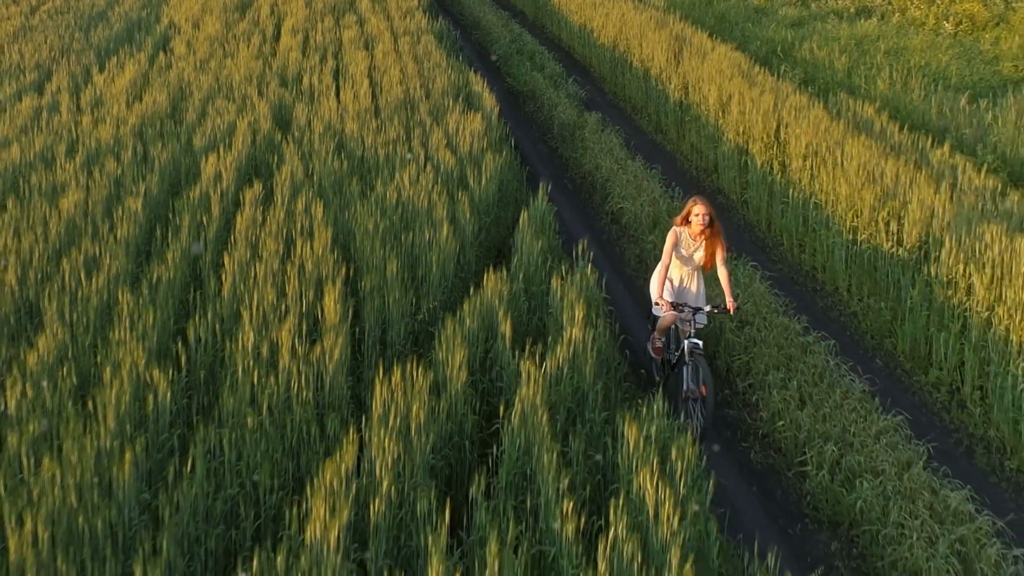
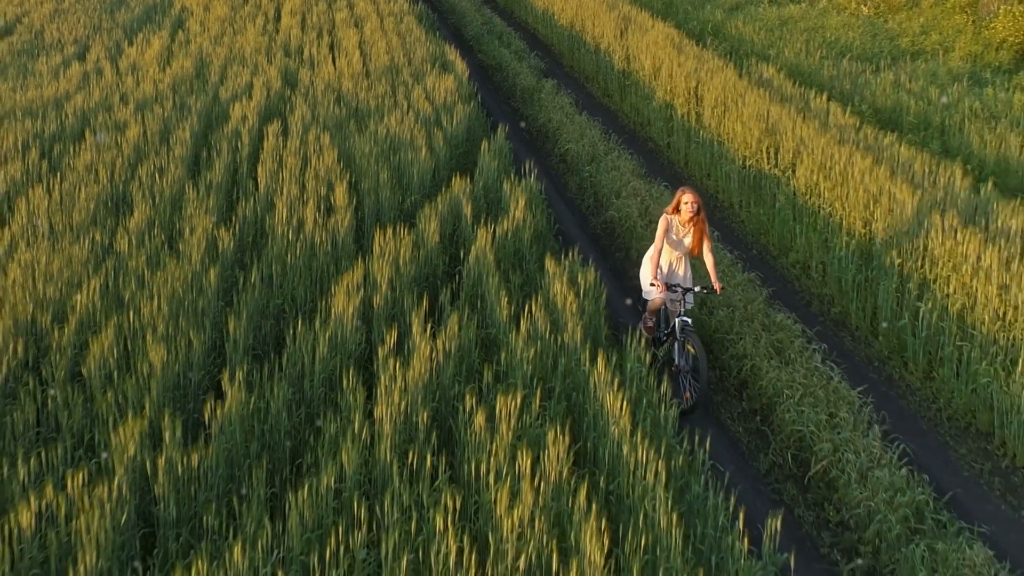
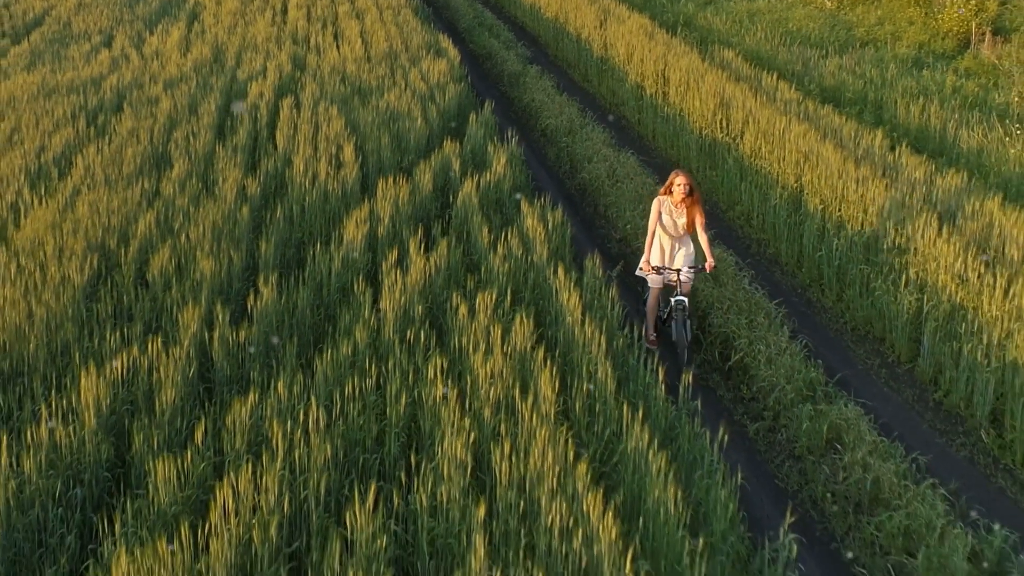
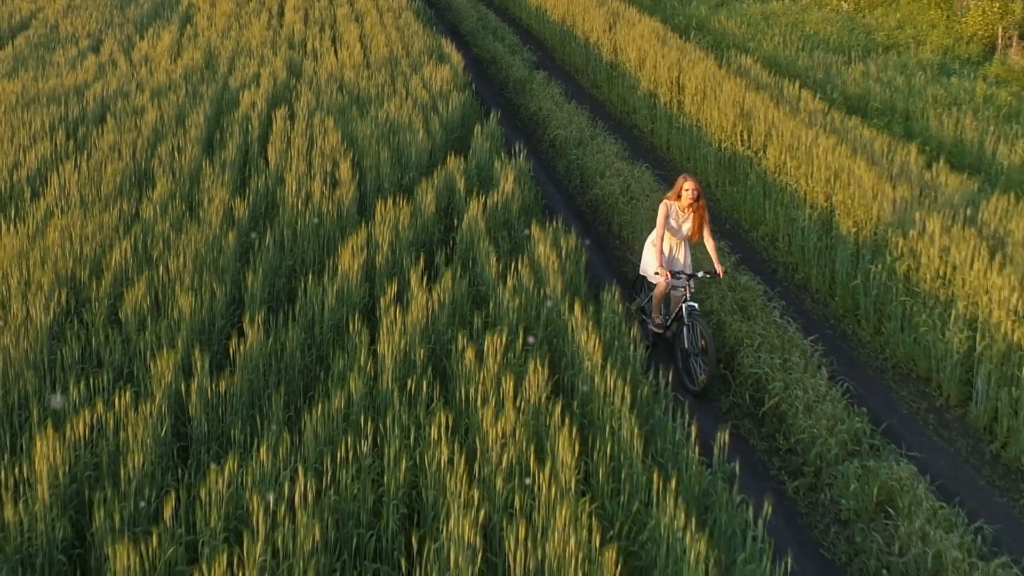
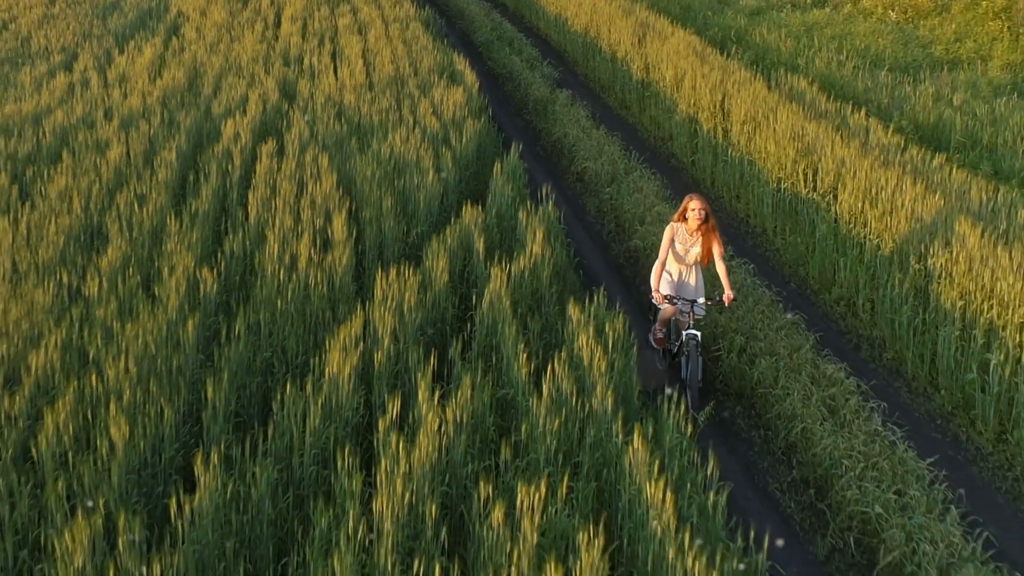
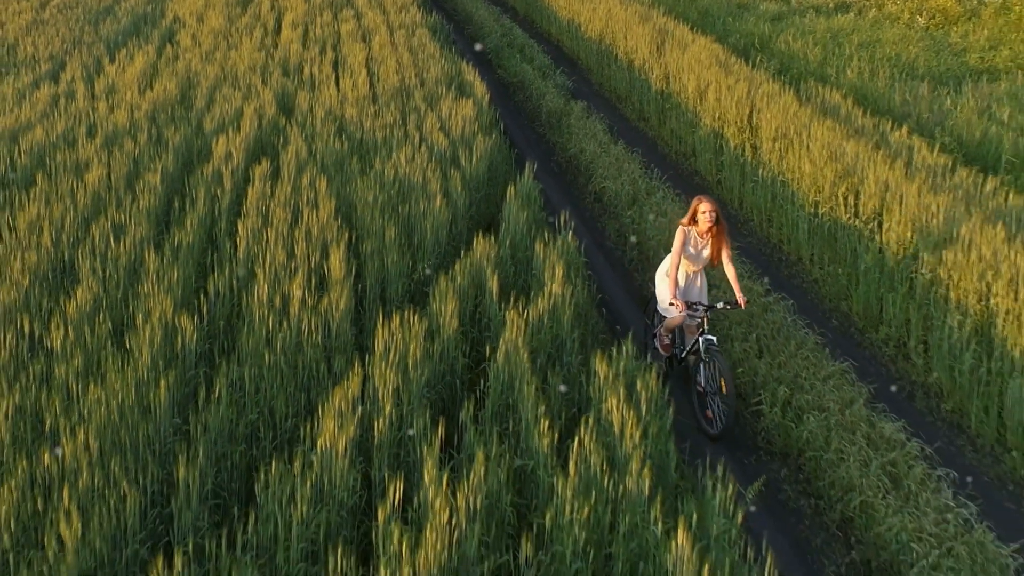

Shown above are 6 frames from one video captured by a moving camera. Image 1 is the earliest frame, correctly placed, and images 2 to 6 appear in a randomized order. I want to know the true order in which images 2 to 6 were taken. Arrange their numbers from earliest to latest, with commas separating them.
6, 5, 2, 4, 3
